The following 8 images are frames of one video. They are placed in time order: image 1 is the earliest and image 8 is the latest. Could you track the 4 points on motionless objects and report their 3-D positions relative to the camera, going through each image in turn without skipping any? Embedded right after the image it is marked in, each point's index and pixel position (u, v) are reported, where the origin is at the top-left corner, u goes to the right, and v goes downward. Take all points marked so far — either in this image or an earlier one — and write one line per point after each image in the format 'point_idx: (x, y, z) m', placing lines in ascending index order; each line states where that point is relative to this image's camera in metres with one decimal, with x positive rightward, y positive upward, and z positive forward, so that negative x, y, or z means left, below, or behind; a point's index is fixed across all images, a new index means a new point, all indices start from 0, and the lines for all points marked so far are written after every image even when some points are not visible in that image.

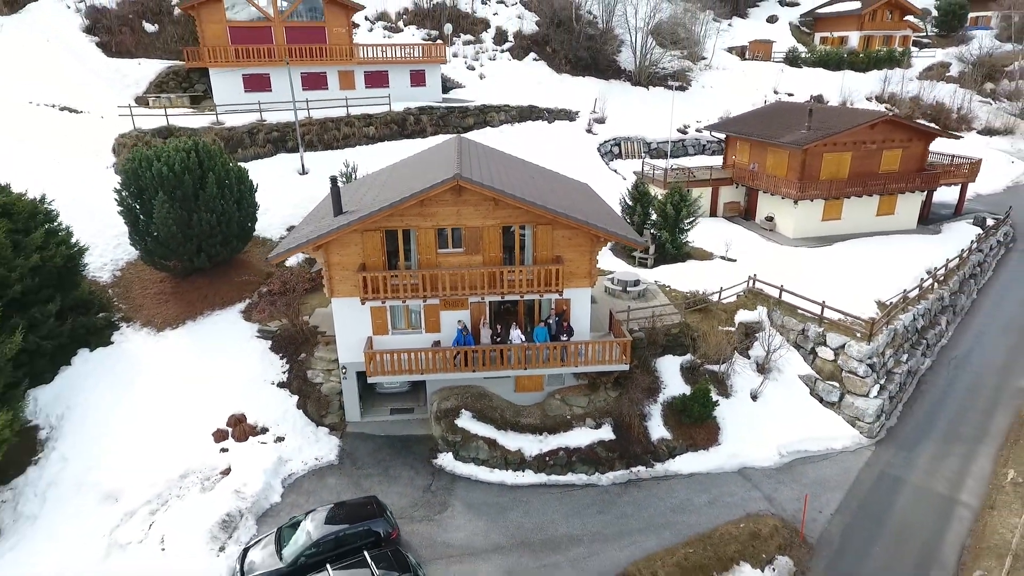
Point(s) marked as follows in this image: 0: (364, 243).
0: (-2.8, +0.9, +14.3) m
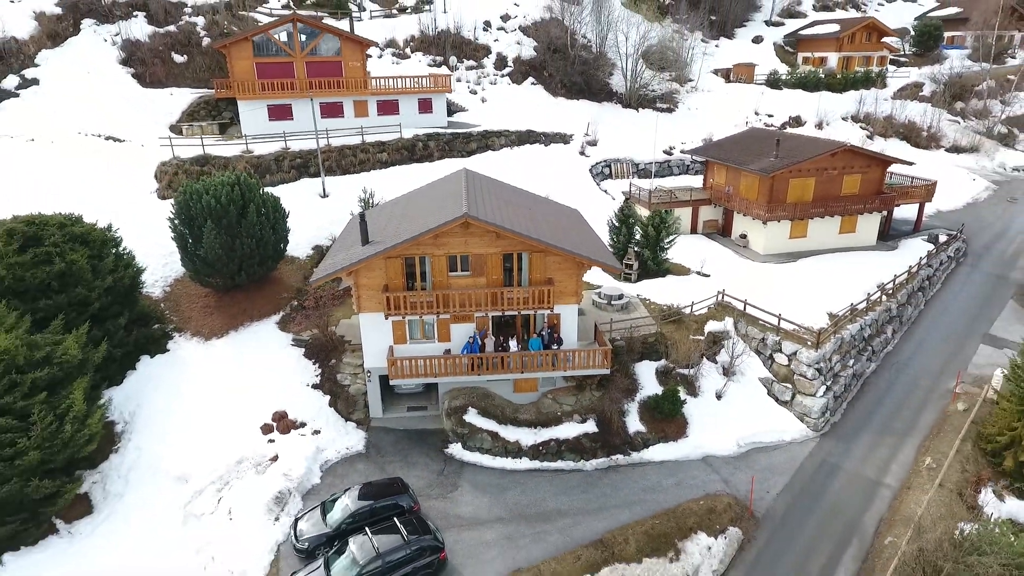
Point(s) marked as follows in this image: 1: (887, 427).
0: (-2.8, +0.5, +17.1) m
1: (+9.3, -3.4, +18.7) m
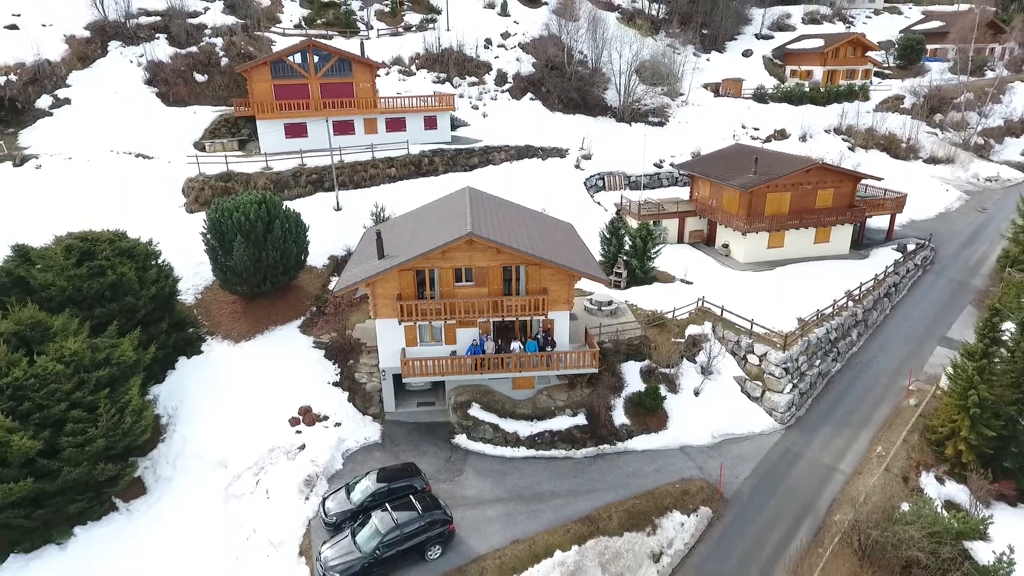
0: (-2.8, +0.2, +19.3) m
1: (+9.3, -3.7, +21.0) m
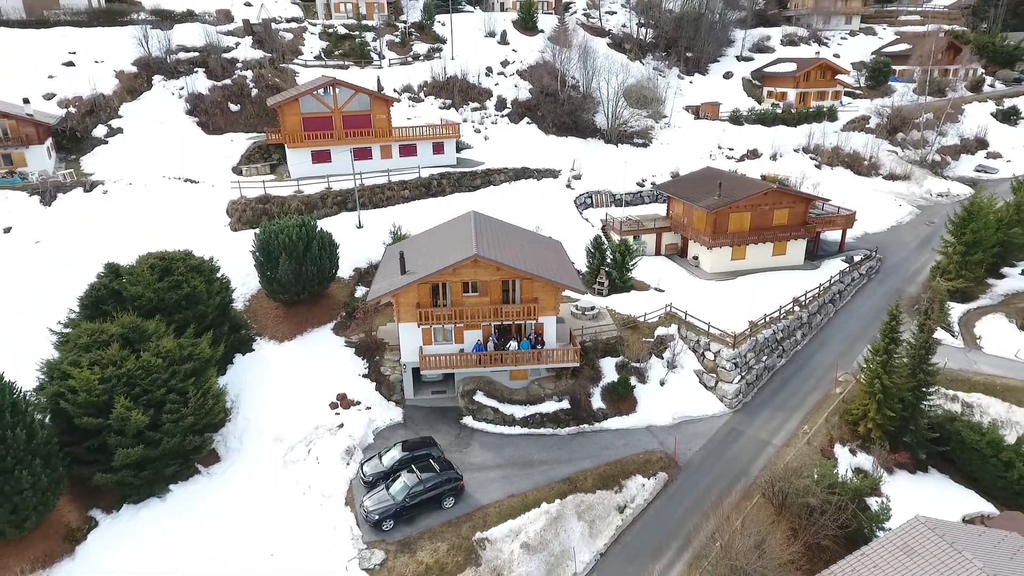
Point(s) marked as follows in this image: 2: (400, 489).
0: (-2.9, -0.1, +23.9) m
1: (+9.2, -4.0, +25.6) m
2: (-2.9, -5.1, +19.4) m
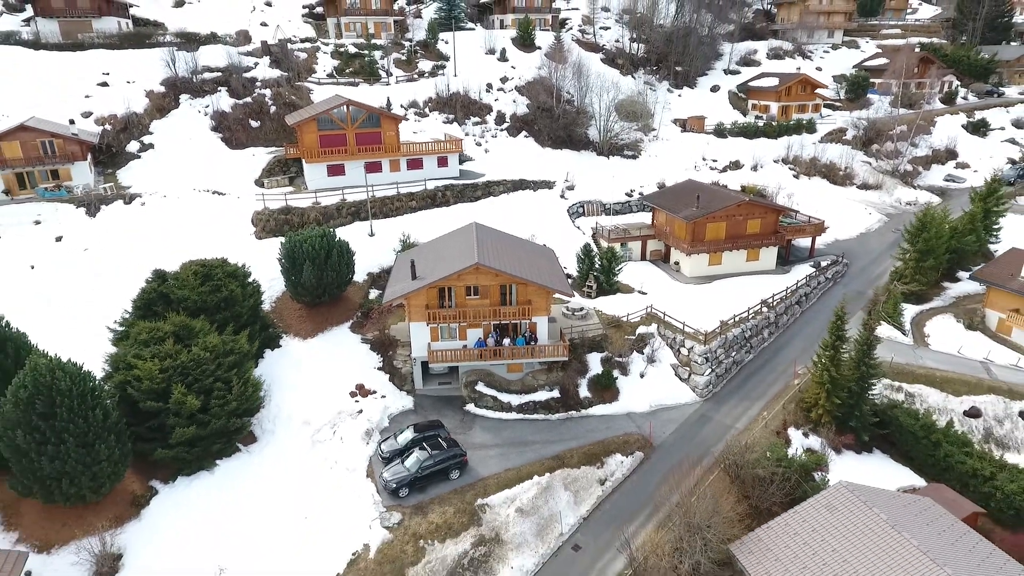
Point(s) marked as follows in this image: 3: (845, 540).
0: (-3.0, -0.2, +27.4) m
1: (+9.1, -4.1, +29.0) m
2: (-3.0, -5.3, +22.8) m
3: (+7.9, -5.9, +18.1) m
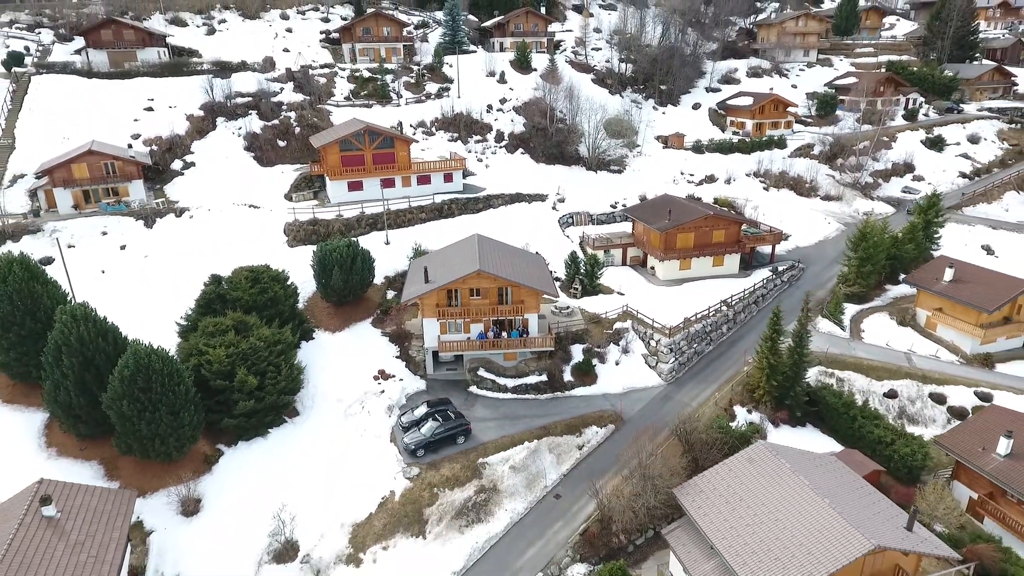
0: (-3.2, -0.3, +33.1) m
1: (+8.9, -4.2, +34.8) m
2: (-3.2, -5.4, +28.6) m
3: (+7.7, -6.0, +23.8) m
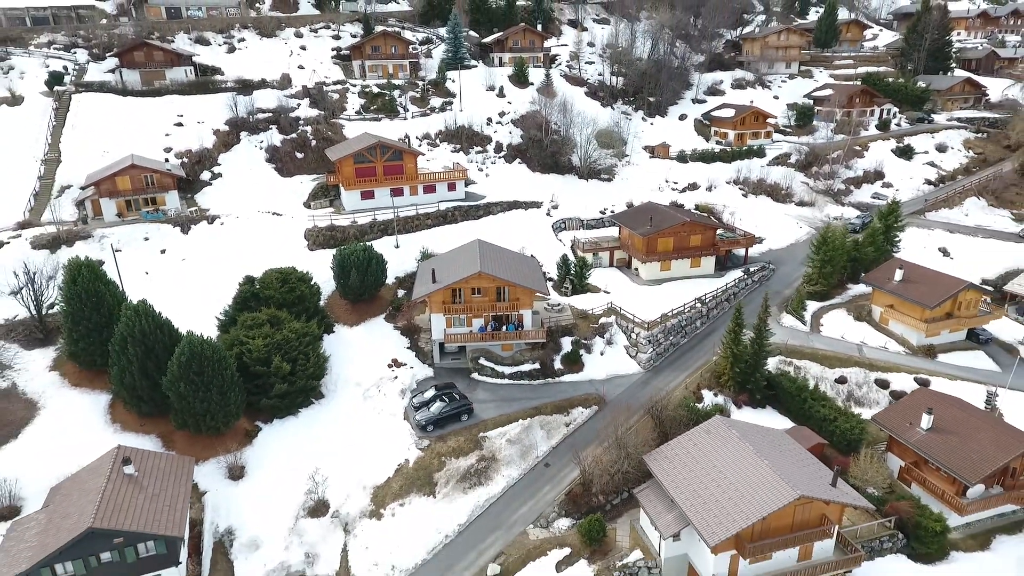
0: (-3.4, -0.3, +37.9) m
1: (+8.7, -4.2, +39.5) m
2: (-3.3, -5.3, +33.3) m
3: (+7.5, -6.0, +28.6) m
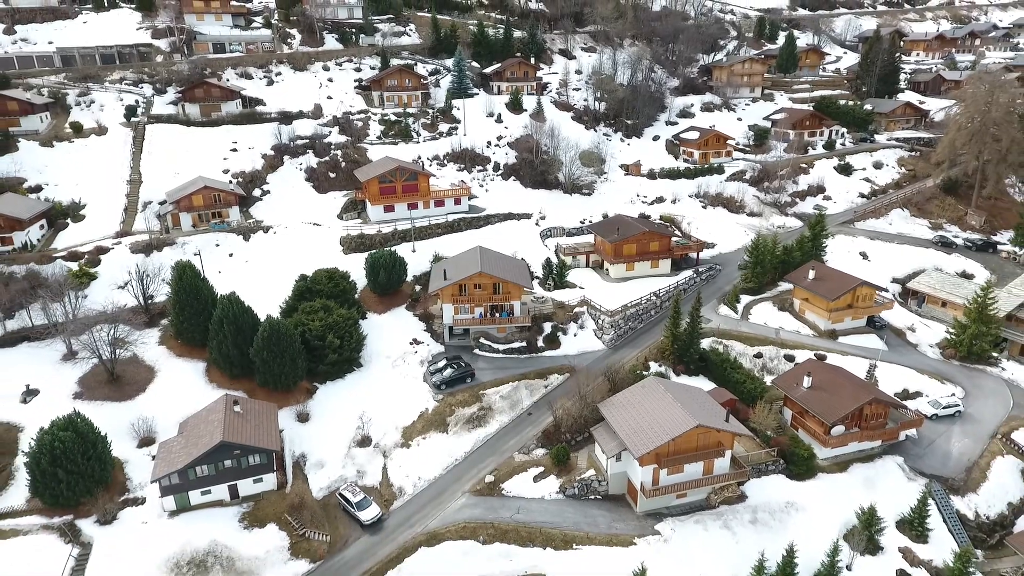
0: (-3.9, 0.0, +49.5) m
1: (+8.3, -3.9, +51.1) m
2: (-3.8, -5.1, +44.9) m
3: (+7.1, -5.7, +40.1) m
